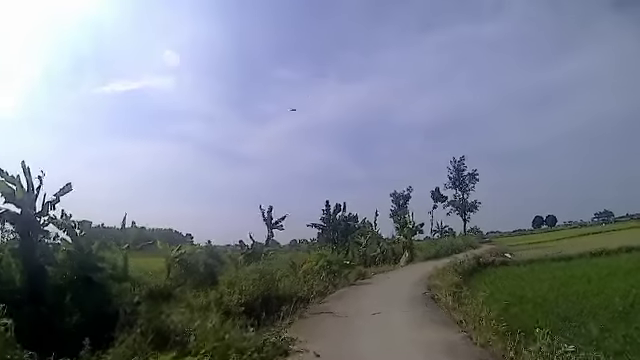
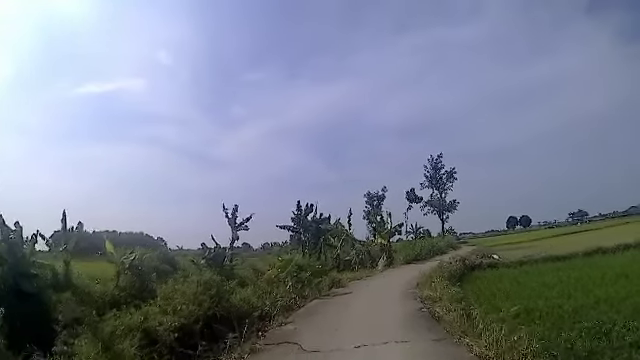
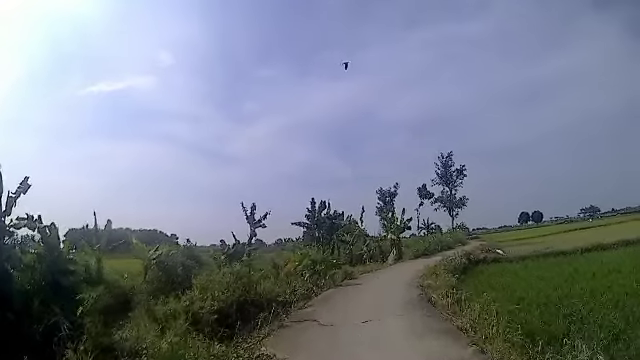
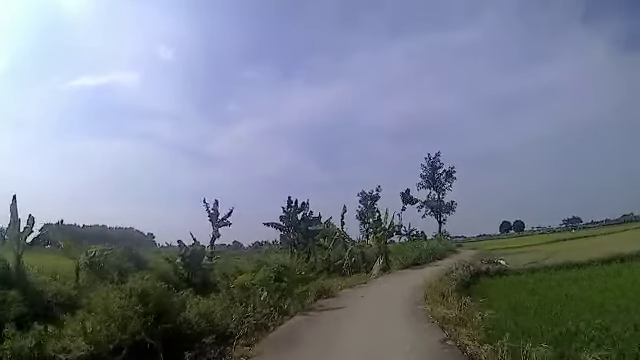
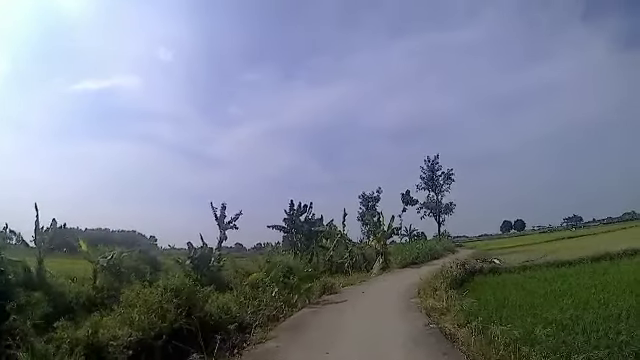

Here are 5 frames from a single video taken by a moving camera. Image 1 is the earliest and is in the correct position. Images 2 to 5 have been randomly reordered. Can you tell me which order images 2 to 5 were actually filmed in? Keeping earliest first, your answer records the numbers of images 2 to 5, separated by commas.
3, 2, 5, 4
